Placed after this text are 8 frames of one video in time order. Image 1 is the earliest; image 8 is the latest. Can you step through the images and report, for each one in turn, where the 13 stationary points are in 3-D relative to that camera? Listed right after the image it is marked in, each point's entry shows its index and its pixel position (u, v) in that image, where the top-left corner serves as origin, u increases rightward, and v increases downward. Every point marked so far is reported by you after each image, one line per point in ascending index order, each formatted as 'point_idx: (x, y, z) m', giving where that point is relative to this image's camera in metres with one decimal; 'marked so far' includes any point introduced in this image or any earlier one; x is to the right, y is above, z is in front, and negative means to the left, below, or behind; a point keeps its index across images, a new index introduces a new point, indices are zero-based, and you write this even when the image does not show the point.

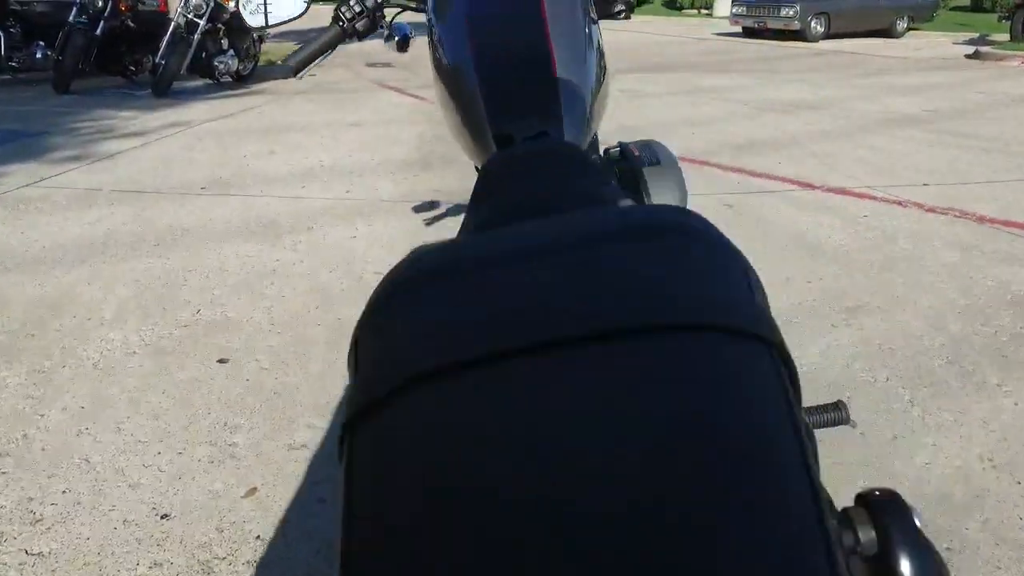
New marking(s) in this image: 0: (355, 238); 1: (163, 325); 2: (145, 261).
0: (-1.2, +0.4, +4.8) m
1: (-1.9, -0.2, +3.5) m
2: (-2.5, +0.2, +4.2) m
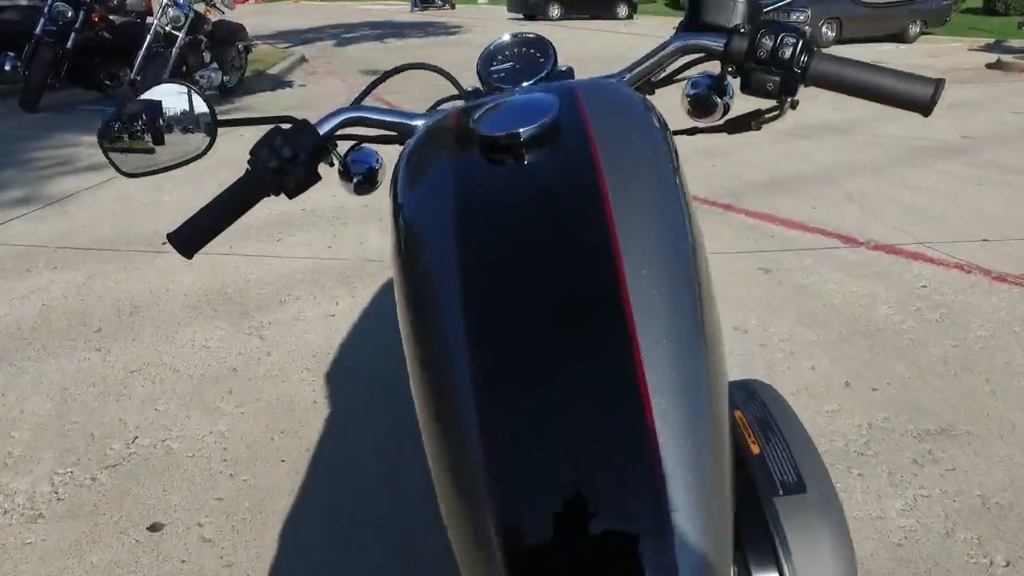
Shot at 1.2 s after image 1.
0: (-1.2, -0.2, +4.1) m
1: (-1.9, -0.8, +2.8) m
2: (-2.5, -0.4, +3.5) m
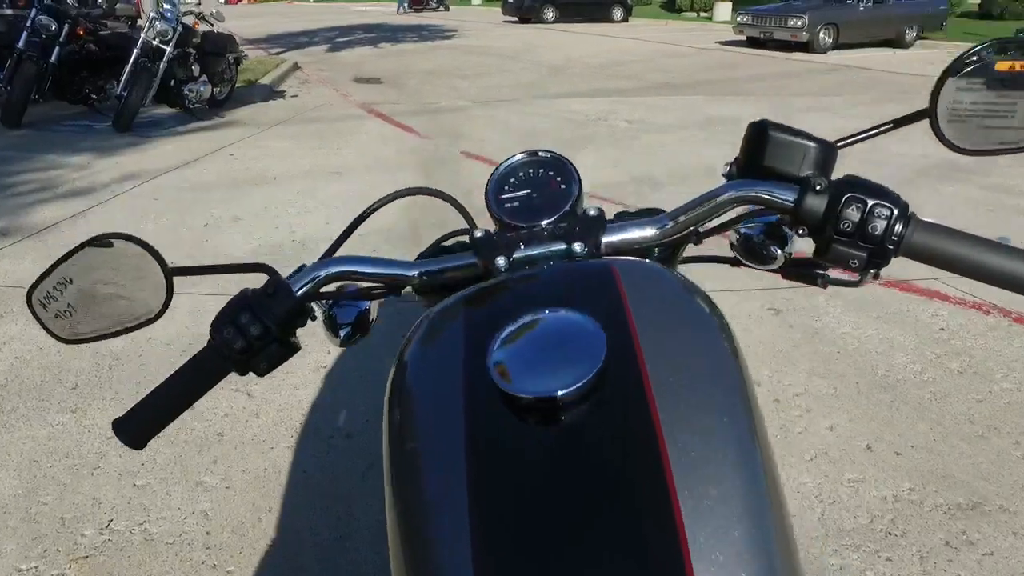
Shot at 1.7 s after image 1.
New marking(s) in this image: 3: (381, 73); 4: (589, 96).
0: (-1.2, -0.5, +3.9) m
1: (-1.9, -1.1, +2.5) m
2: (-2.4, -0.7, +3.3) m
3: (-3.9, +6.4, +18.3) m
4: (+1.7, +4.2, +13.5) m
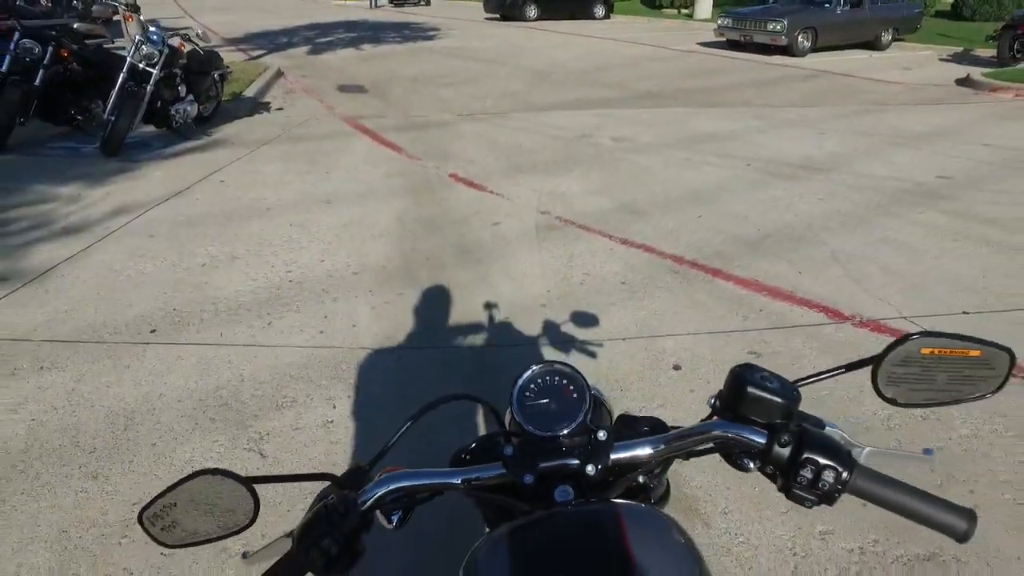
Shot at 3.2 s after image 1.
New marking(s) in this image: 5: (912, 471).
0: (-1.2, -0.9, +4.1) m
1: (-1.9, -1.5, +2.7) m
2: (-2.4, -1.1, +3.4) m
3: (-4.3, +6.2, +18.3) m
4: (+1.4, +4.0, +13.7) m
5: (+2.4, -1.1, +3.7) m
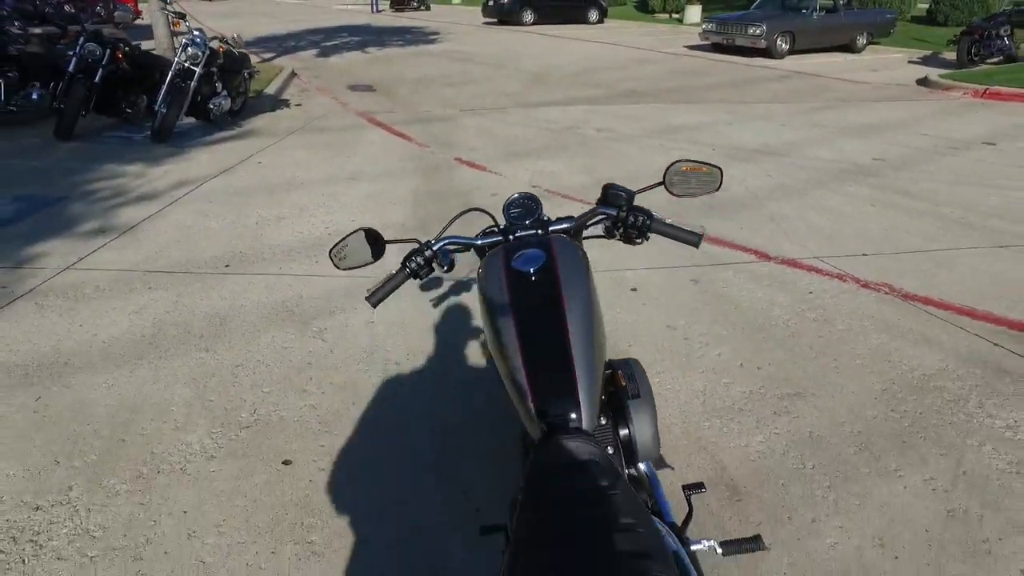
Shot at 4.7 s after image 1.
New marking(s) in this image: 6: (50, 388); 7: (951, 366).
0: (-1.2, -0.3, +5.5) m
1: (-1.9, -0.9, +4.2) m
2: (-2.5, -0.5, +4.8) m
3: (-4.4, +6.6, +19.7) m
4: (+1.3, +4.5, +15.2) m
5: (+2.4, -0.5, +5.1) m
6: (-3.3, -0.7, +4.4) m
7: (+3.4, -0.6, +4.9) m
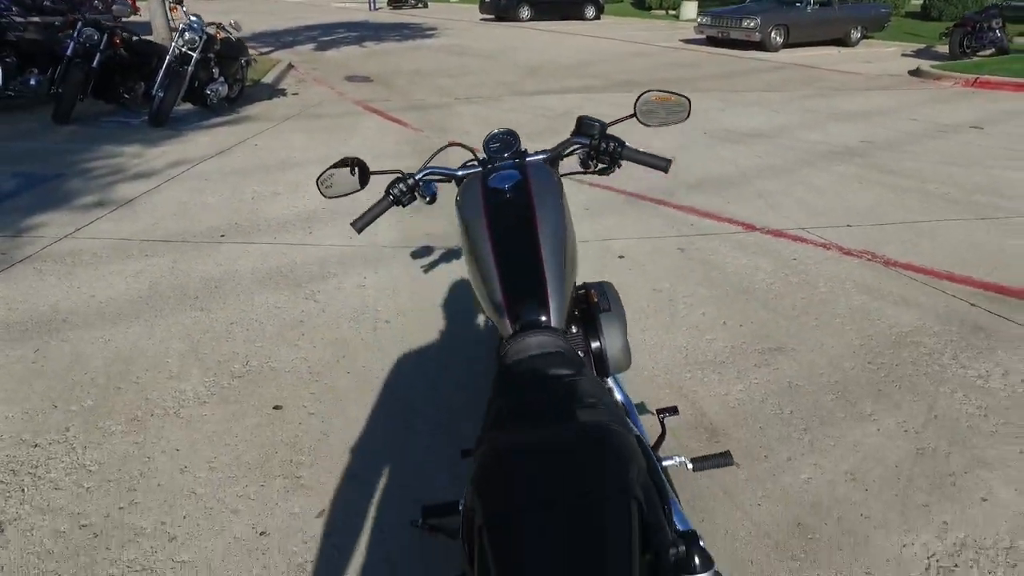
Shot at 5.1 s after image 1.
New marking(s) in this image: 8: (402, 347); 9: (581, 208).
0: (-1.3, 0.0, +5.6) m
1: (-2.0, -0.6, +4.3) m
2: (-2.6, -0.2, +5.0) m
3: (-4.6, +6.9, +19.8) m
4: (+1.2, +4.8, +15.3) m
5: (+2.3, -0.2, +5.2) m
6: (-3.4, -0.4, +4.6) m
7: (+3.3, -0.3, +5.0) m
8: (-0.8, -0.4, +4.6) m
9: (+0.8, +1.0, +7.5) m
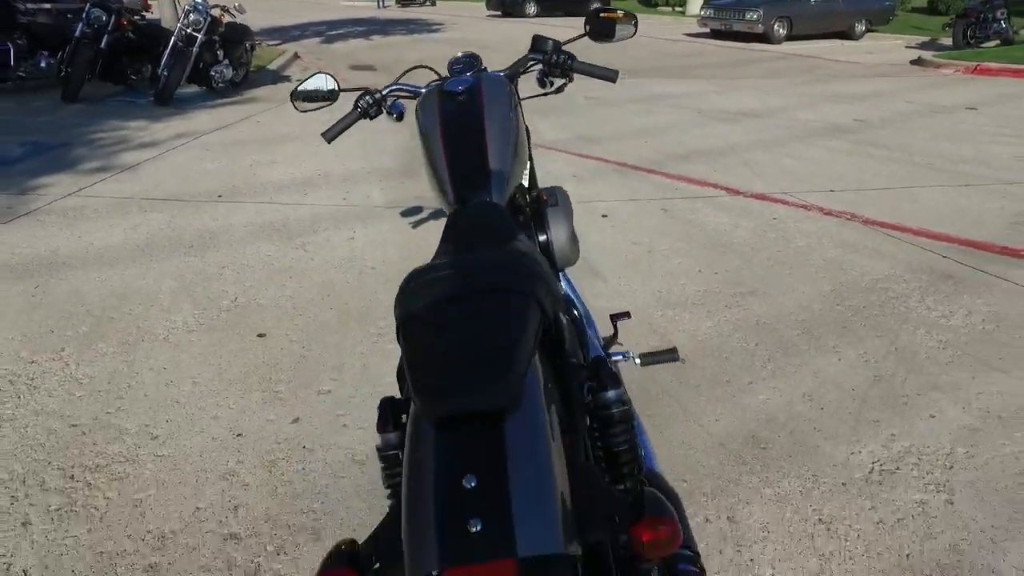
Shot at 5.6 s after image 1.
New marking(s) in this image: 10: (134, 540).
0: (-1.5, +0.5, +5.8) m
1: (-2.2, -0.1, +4.5) m
2: (-2.8, +0.2, +5.2) m
3: (-4.5, +7.3, +20.1) m
4: (+1.2, +5.2, +15.5) m
5: (+2.1, +0.2, +5.4) m
6: (-3.6, +0.1, +4.8) m
7: (+3.2, +0.1, +5.1) m
8: (-1.0, 0.0, +4.8) m
9: (+0.7, +1.4, +7.7) m
10: (-1.6, -1.1, +2.7) m
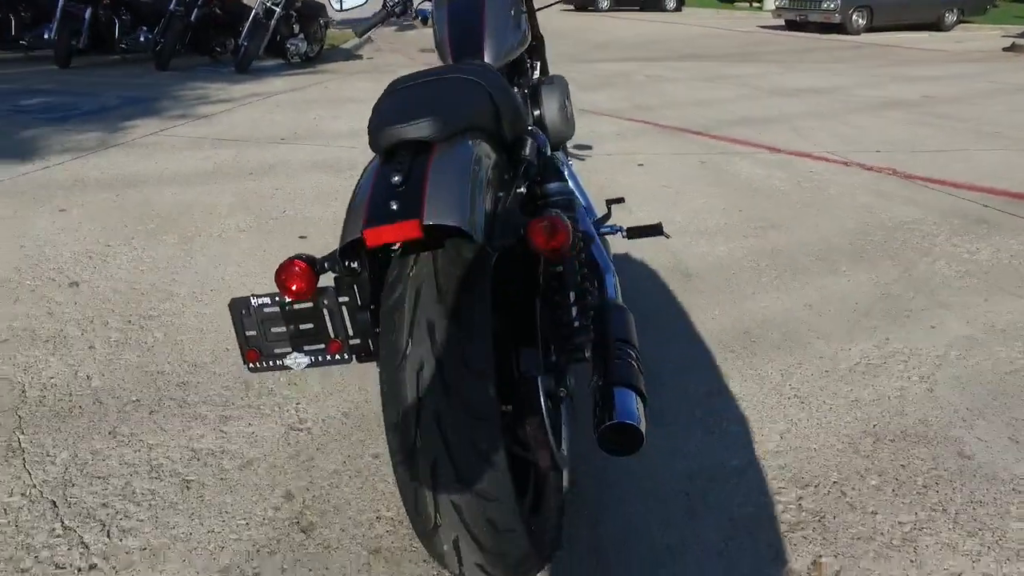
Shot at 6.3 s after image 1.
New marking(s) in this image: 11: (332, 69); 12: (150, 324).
0: (-1.1, +1.1, +6.2) m
1: (-2.0, +0.6, +4.9) m
2: (-2.5, +1.0, +5.7) m
3: (-2.3, +8.1, +20.7) m
4: (+2.7, +5.7, +15.6) m
5: (+2.4, +0.7, +5.4) m
6: (-3.4, +0.8, +5.4) m
7: (+3.4, +0.6, +5.0) m
8: (-0.8, +0.7, +5.2) m
9: (+1.3, +1.9, +7.9) m
10: (-1.7, -0.4, +3.1) m
11: (-3.8, +4.6, +13.0) m
12: (-2.0, -0.2, +3.4) m
